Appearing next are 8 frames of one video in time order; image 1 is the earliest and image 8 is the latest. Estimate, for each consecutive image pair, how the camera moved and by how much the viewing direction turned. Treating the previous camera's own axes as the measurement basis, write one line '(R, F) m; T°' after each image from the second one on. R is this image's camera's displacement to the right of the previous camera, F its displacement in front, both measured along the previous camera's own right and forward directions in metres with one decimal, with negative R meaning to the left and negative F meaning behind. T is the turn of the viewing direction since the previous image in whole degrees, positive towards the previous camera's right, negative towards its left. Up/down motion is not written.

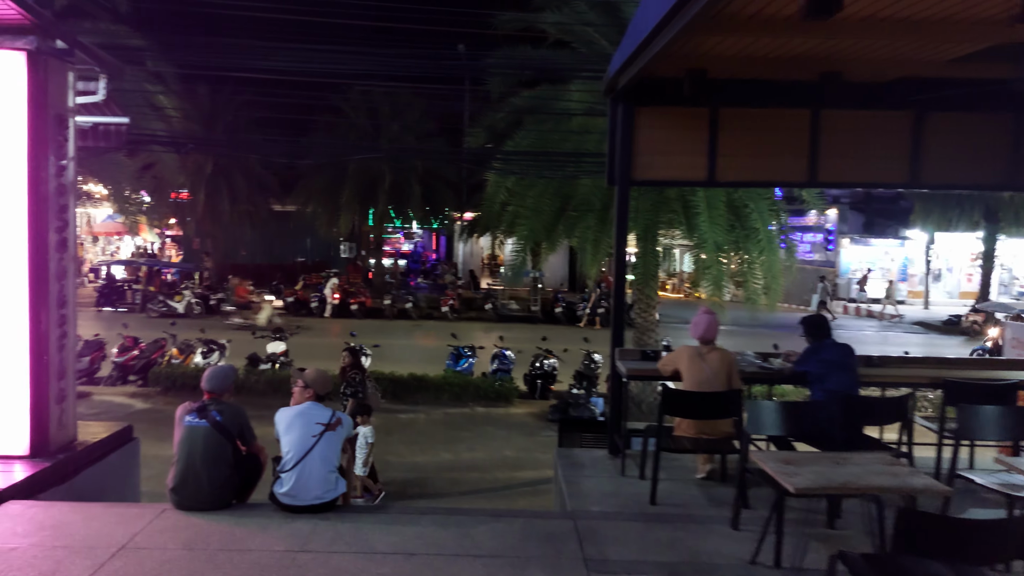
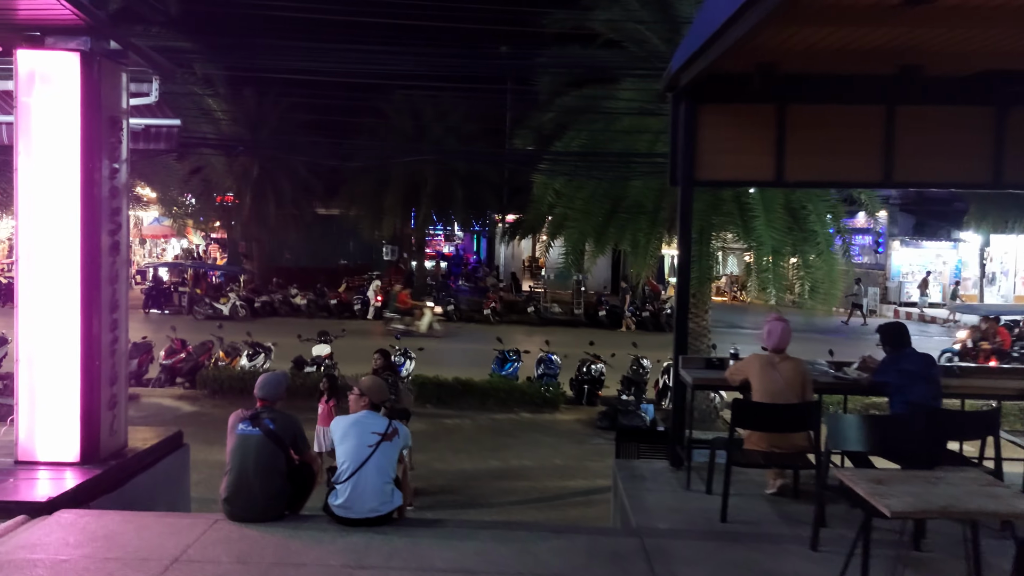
(-0.1, +0.2) m; -3°
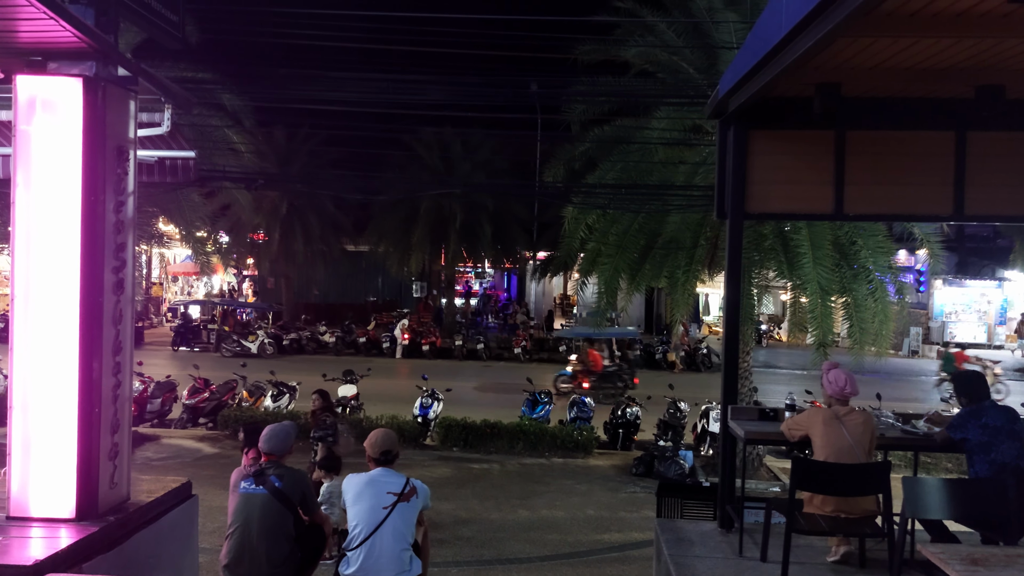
(0.0, +0.4) m; -2°
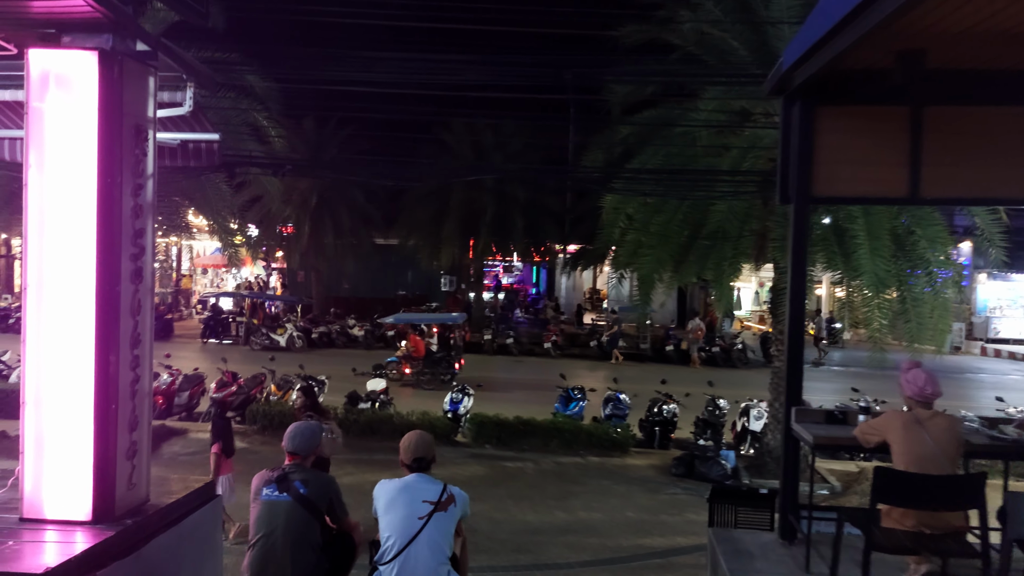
(-0.1, +0.3) m; -2°
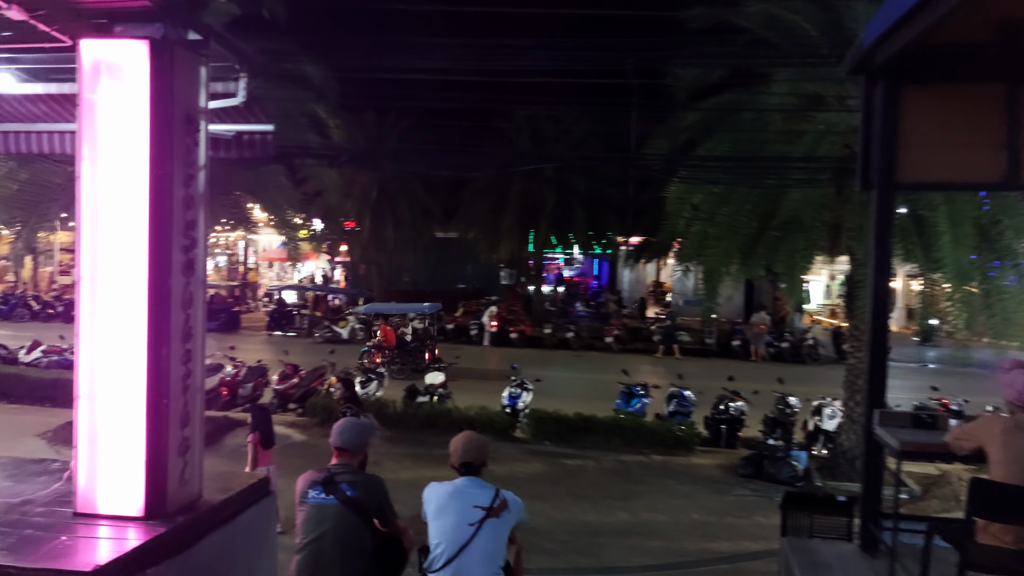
(0.0, +0.2) m; -4°
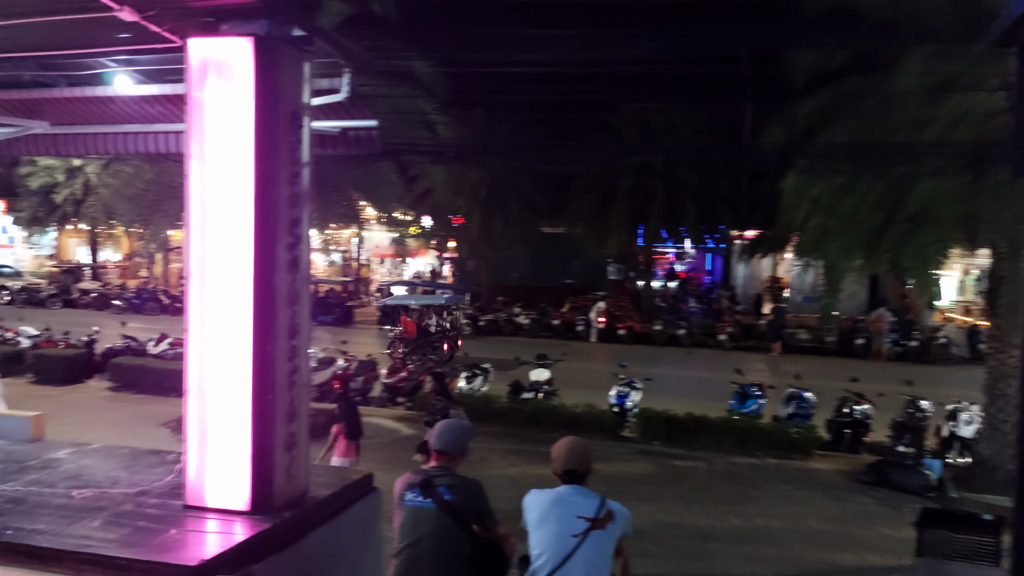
(0.0, +0.2) m; -8°
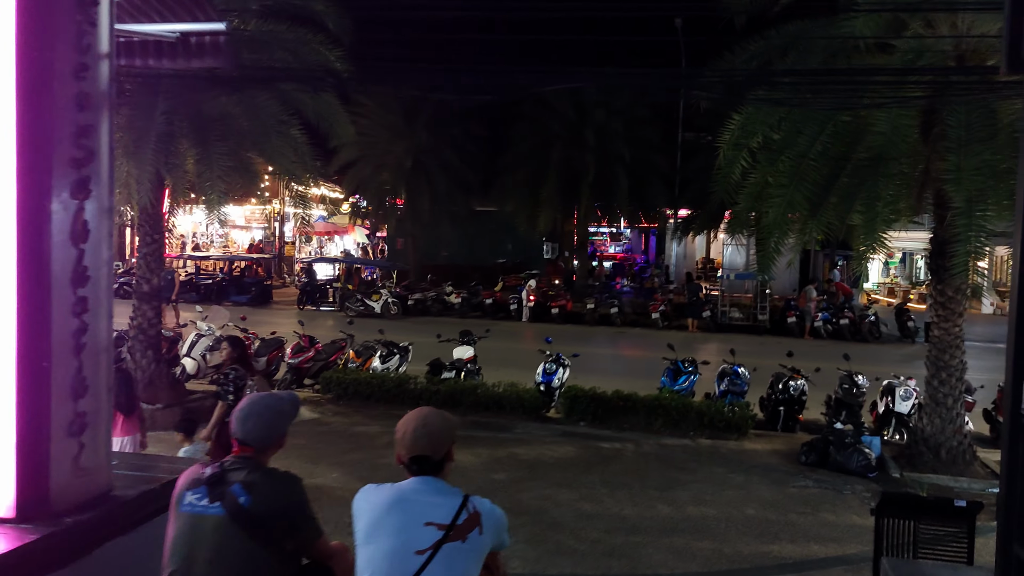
(+0.3, +0.9) m; +4°
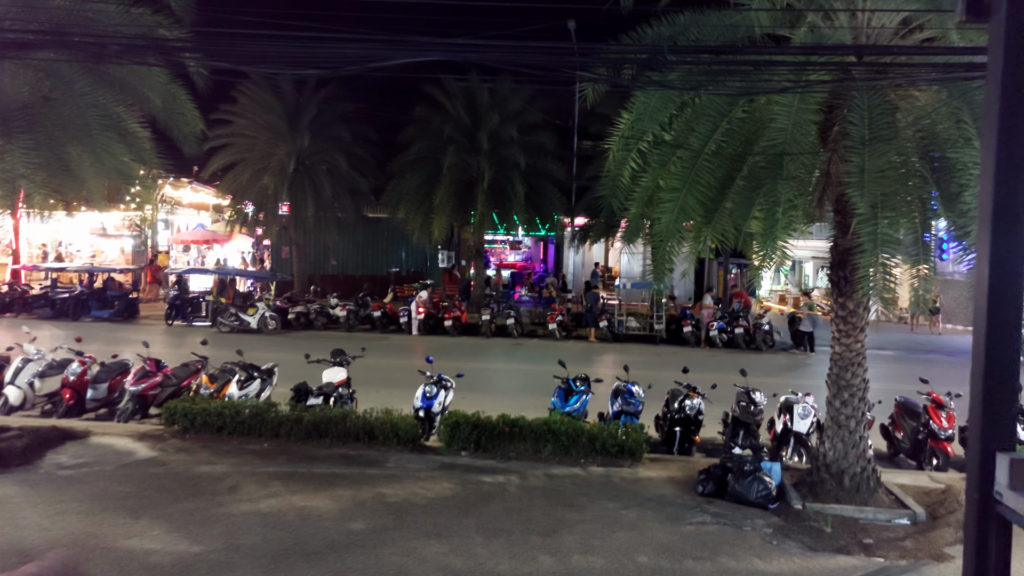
(+0.3, +0.9) m; +7°
